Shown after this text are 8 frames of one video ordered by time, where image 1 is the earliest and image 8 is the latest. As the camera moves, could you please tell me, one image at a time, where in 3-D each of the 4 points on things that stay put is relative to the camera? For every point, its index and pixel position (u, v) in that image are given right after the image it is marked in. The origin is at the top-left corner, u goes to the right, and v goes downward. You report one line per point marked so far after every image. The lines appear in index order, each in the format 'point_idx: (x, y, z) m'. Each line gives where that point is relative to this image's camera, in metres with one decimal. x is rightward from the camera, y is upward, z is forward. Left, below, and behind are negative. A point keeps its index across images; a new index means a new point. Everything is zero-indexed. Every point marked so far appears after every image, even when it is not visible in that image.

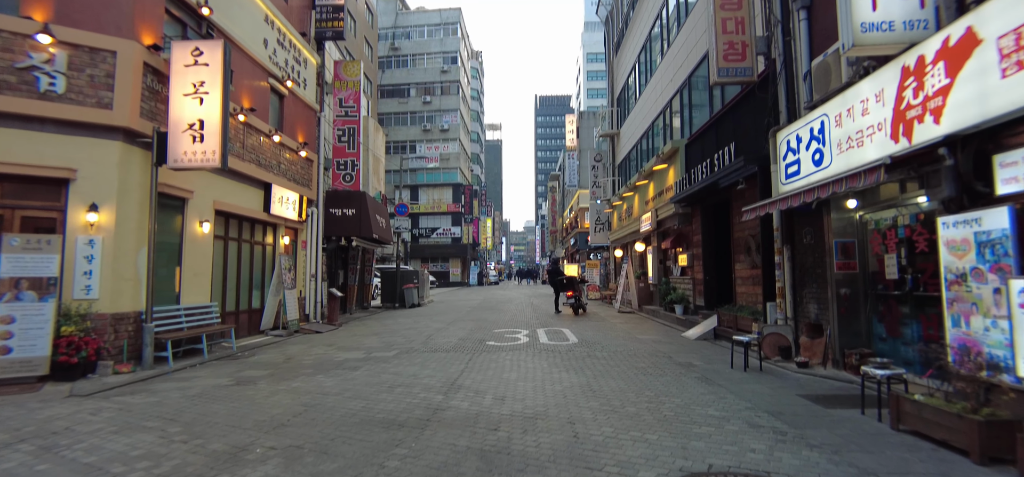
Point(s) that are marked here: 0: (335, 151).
0: (-5.8, +2.9, +16.7) m
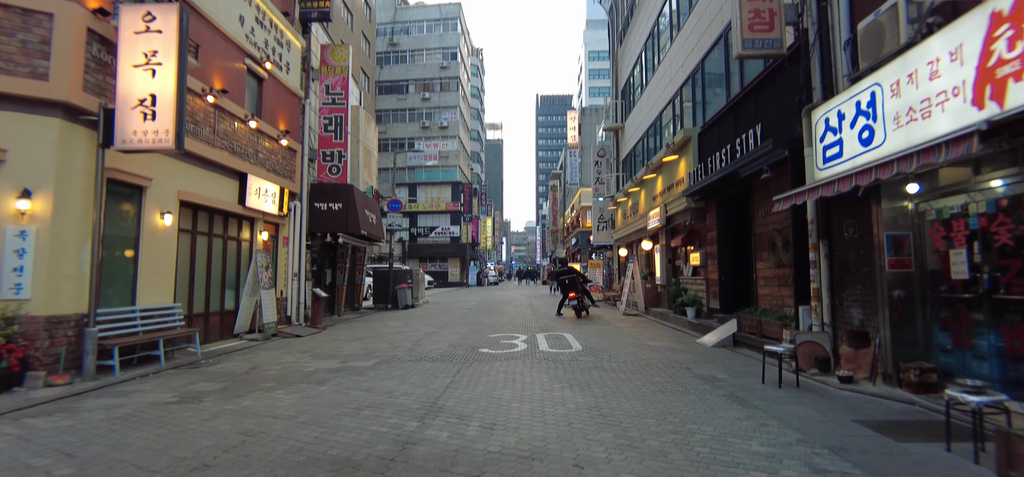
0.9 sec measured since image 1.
0: (-5.9, +3.0, +15.6) m
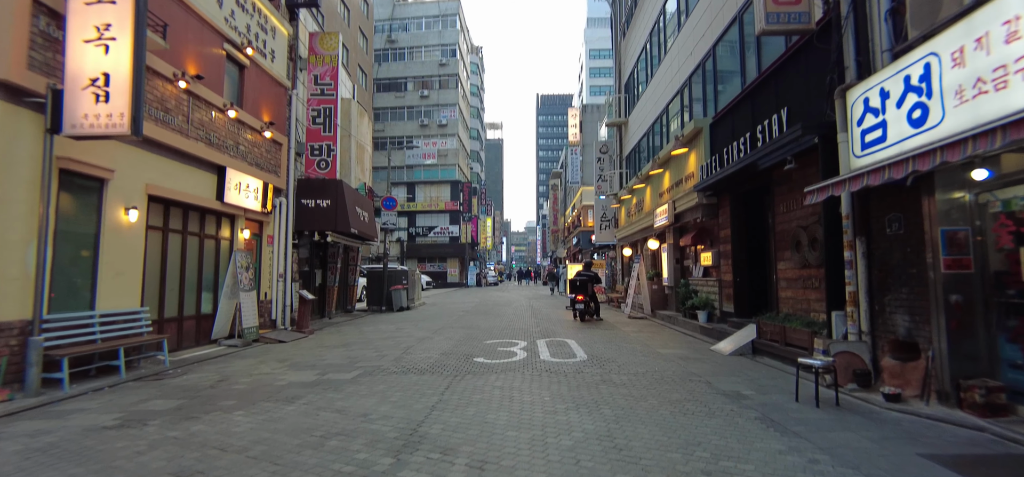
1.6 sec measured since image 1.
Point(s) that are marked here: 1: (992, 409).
0: (-5.9, +3.0, +14.8) m
1: (+4.4, -1.6, +4.7) m
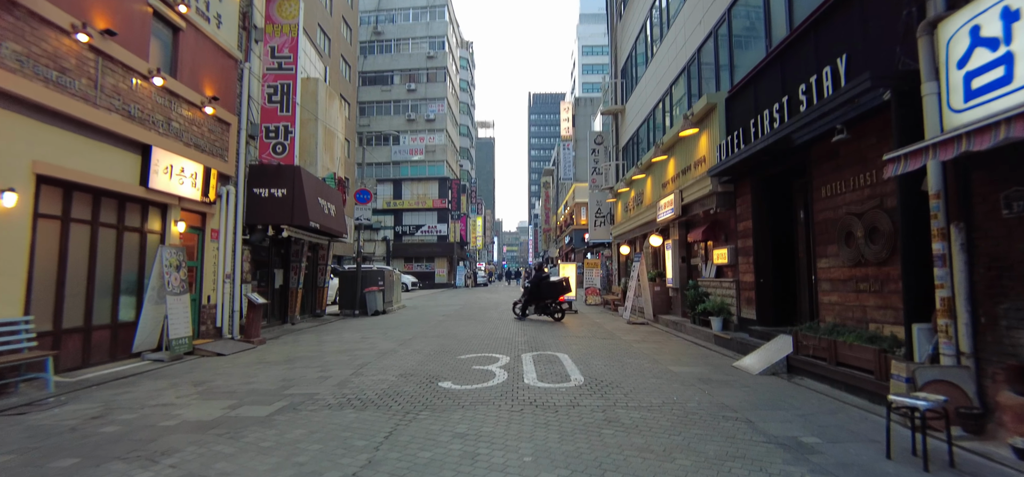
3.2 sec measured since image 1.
0: (-6.3, +3.1, +13.0) m
1: (+4.1, -1.4, +3.0) m
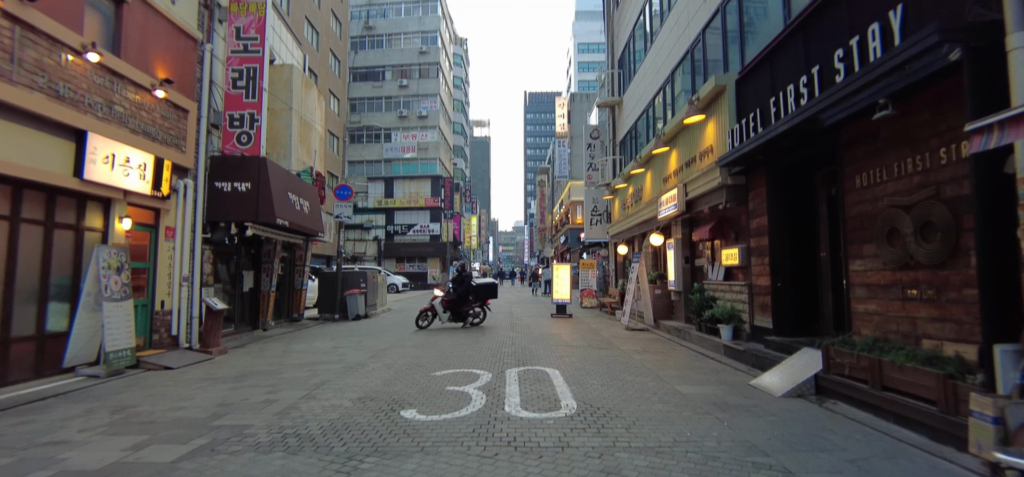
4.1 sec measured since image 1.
0: (-6.6, +3.2, +11.8) m
1: (+3.9, -1.4, +2.0) m
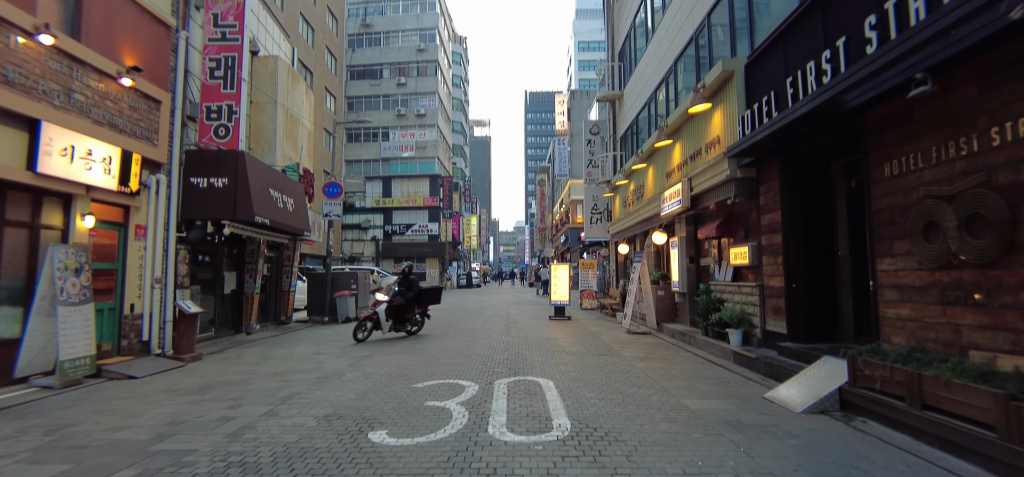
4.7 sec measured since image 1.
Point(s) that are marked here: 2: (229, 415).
0: (-6.7, +3.2, +11.2) m
1: (+3.8, -1.4, +1.3) m
2: (-3.0, -1.8, +5.5) m
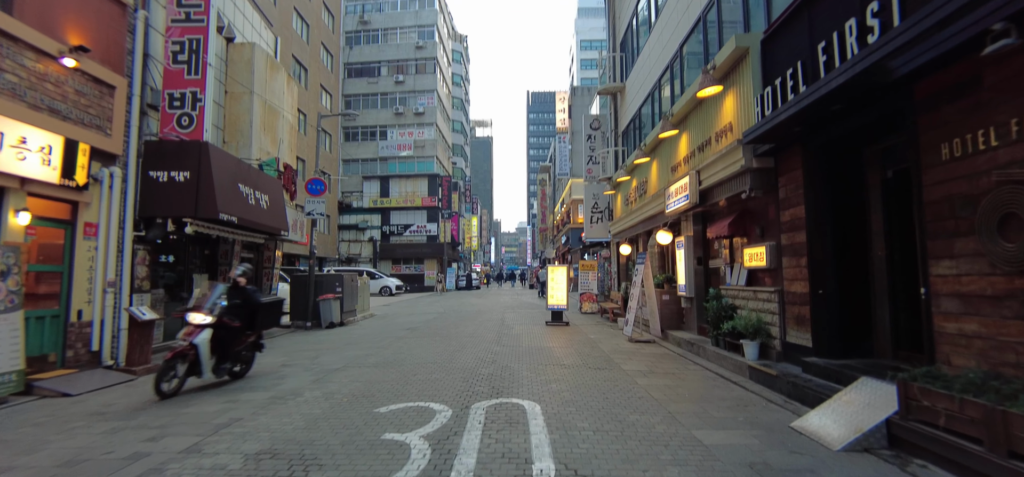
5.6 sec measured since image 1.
0: (-6.9, +3.2, +10.3) m
1: (+3.5, -1.3, +0.3) m
2: (-3.2, -1.8, +4.5) m
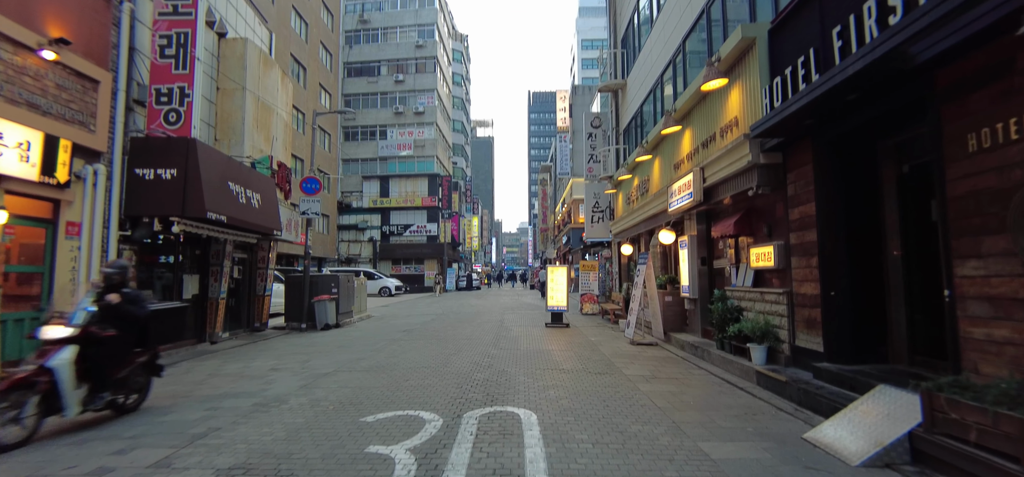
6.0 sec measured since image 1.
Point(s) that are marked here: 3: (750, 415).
0: (-6.9, +3.2, +10.0) m
1: (+3.5, -1.3, 0.0) m
2: (-3.3, -1.8, +4.2) m
3: (+2.5, -1.8, +5.3) m
